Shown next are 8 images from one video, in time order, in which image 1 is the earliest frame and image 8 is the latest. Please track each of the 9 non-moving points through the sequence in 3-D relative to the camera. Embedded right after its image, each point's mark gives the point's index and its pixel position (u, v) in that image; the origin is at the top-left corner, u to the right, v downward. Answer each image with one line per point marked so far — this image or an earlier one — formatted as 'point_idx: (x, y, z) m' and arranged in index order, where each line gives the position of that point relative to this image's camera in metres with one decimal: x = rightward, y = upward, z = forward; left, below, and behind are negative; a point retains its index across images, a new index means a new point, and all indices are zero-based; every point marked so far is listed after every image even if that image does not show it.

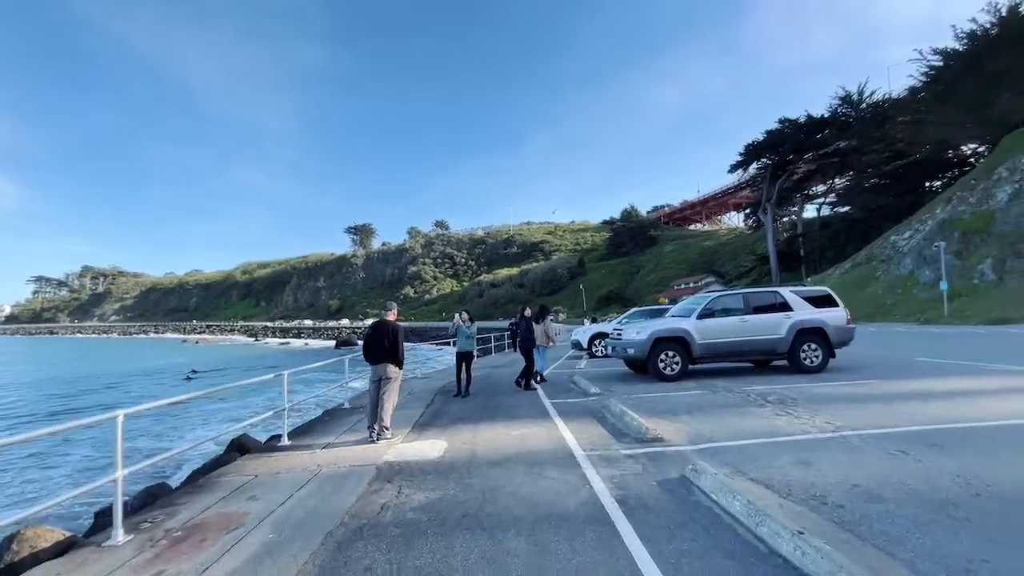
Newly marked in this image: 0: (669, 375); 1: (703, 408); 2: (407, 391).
0: (+3.9, -2.1, +10.9) m
1: (+3.4, -2.1, +7.8) m
2: (-2.8, -2.8, +12.1) m
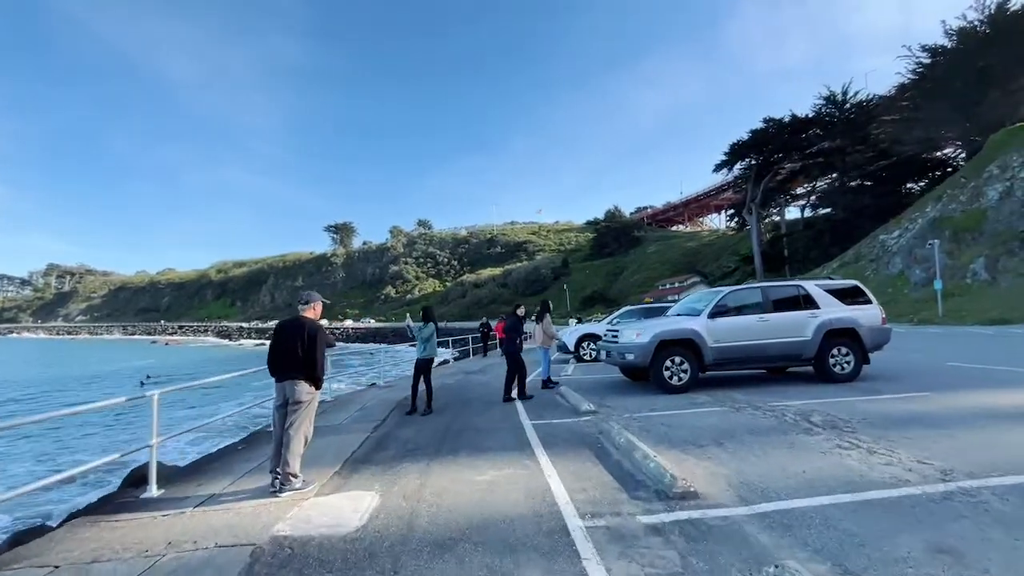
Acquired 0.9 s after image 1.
0: (+3.3, -2.0, +9.0) m
1: (+2.9, -1.9, +5.9) m
2: (-3.3, -2.6, +10.0) m
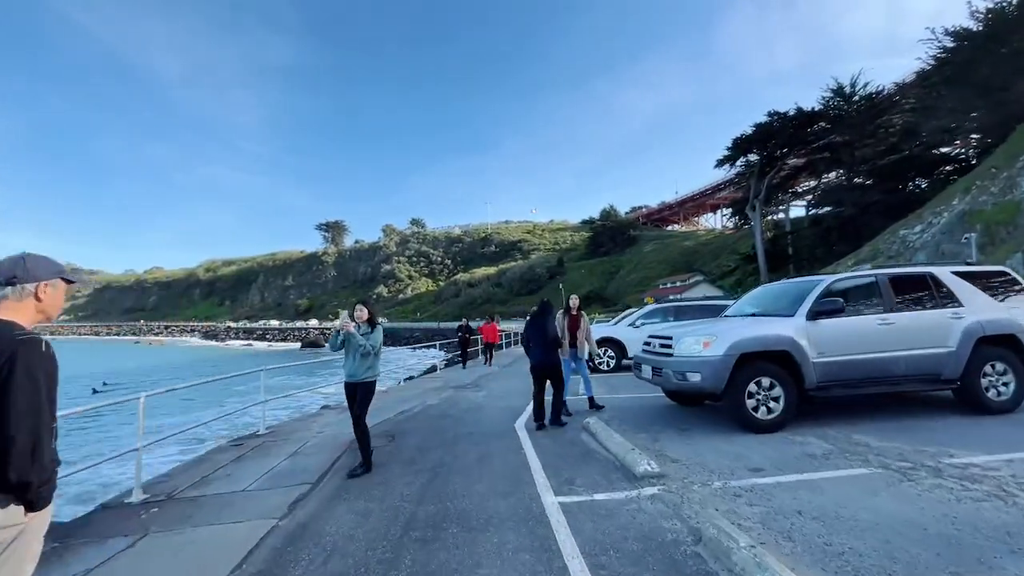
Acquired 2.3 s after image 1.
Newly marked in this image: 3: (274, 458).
0: (+3.4, -1.8, +6.0) m
1: (+3.1, -1.8, +3.0) m
2: (-3.3, -2.4, +6.9) m
3: (-3.4, -2.4, +6.3) m
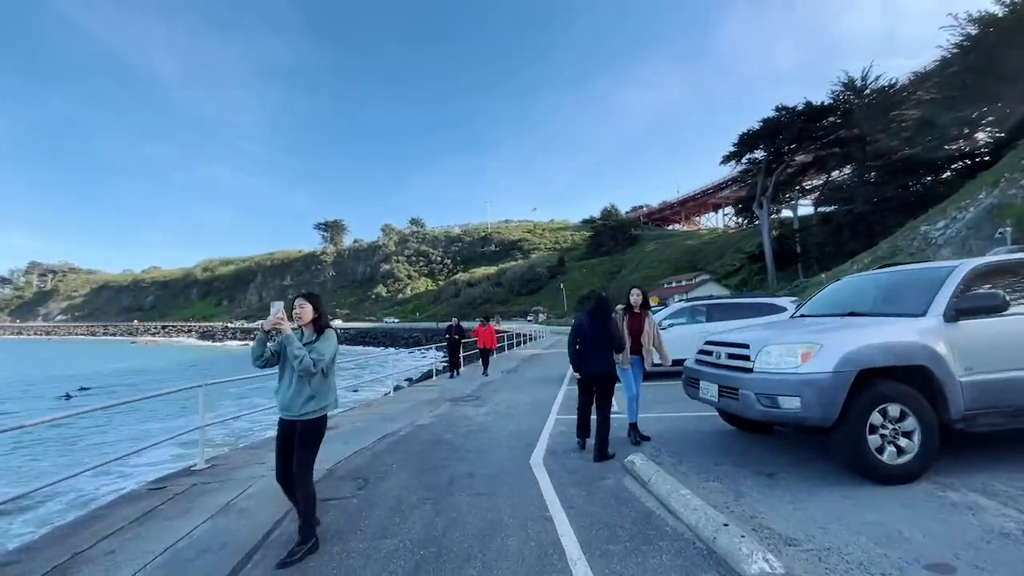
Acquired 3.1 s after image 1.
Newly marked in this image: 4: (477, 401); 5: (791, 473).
0: (+3.6, -1.7, +4.2) m
1: (+3.2, -1.6, +1.1) m
2: (-3.1, -2.3, +5.1) m
3: (-3.2, -2.3, +4.5) m
4: (-0.8, -2.5, +9.9) m
5: (+2.9, -1.9, +4.6) m
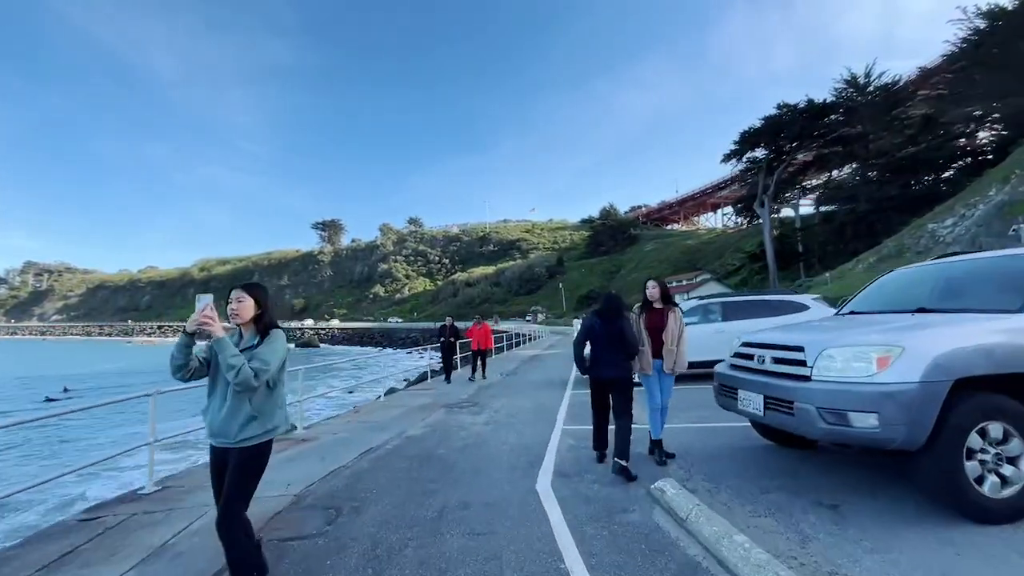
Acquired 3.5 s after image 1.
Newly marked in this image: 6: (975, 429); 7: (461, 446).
0: (+3.6, -1.6, +3.3) m
1: (+3.3, -1.6, +0.3) m
2: (-3.1, -2.2, +4.2) m
3: (-3.2, -2.2, +3.6) m
4: (-0.7, -2.4, +9.0) m
5: (+2.9, -1.8, +3.7) m
6: (+3.4, -1.0, +3.4) m
7: (-0.7, -2.3, +6.4) m
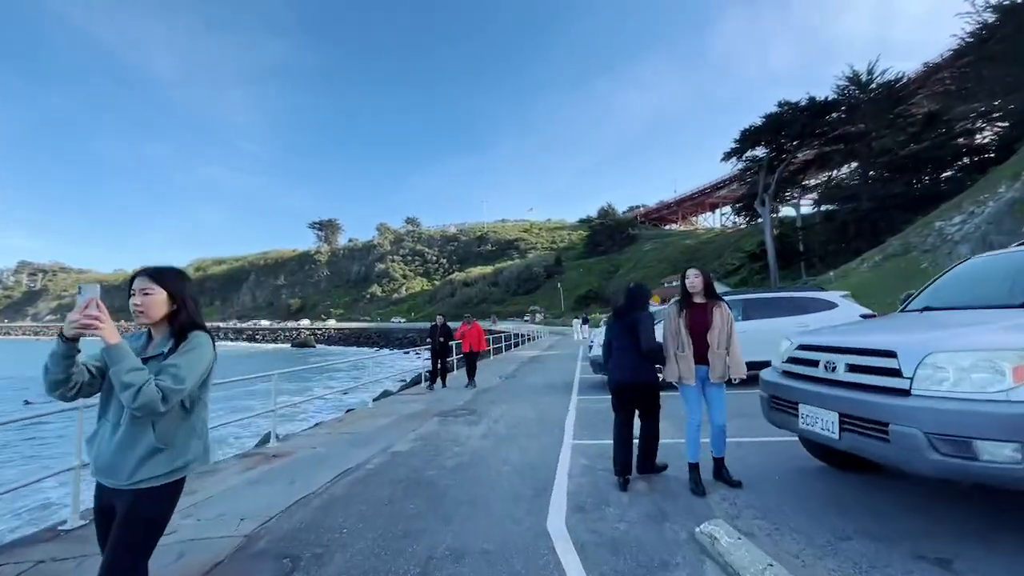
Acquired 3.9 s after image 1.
0: (+3.7, -1.5, +2.4) m
1: (+3.4, -1.5, -0.6) m
2: (-3.0, -2.1, +3.2) m
3: (-3.1, -2.1, +2.7) m
4: (-0.7, -2.3, +8.1) m
5: (+3.0, -1.7, +2.8) m
6: (+3.5, -0.9, +2.4) m
7: (-0.7, -2.2, +5.5) m
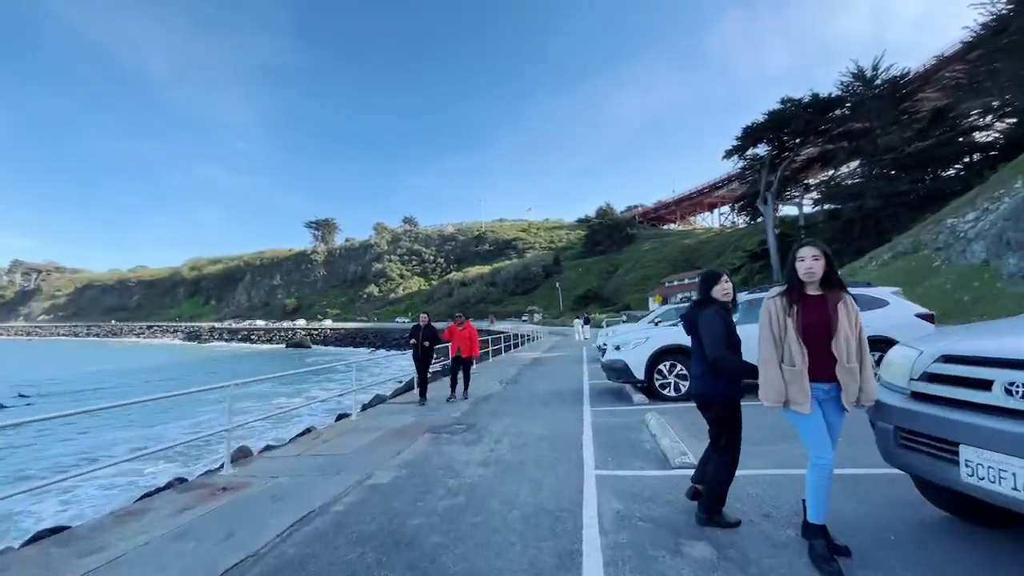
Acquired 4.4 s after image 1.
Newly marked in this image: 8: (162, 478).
0: (+3.8, -1.4, +1.2) m
1: (+3.5, -1.4, -1.9) m
2: (-2.9, -2.0, +2.0) m
3: (-3.0, -2.0, +1.4) m
4: (-0.6, -2.2, +6.9) m
5: (+3.1, -1.6, +1.6) m
6: (+3.6, -0.8, +1.2) m
7: (-0.6, -2.1, +4.2) m
8: (-12.6, -6.8, +16.1) m
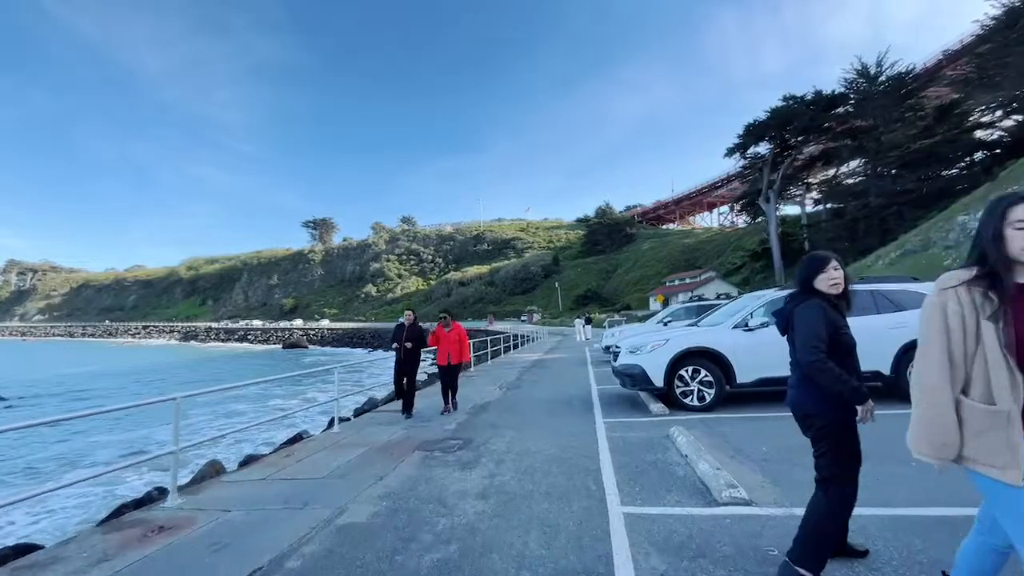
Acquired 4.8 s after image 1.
0: (+3.9, -1.3, +0.2) m
1: (+3.6, -1.3, -2.8) m
2: (-2.8, -1.9, +1.0) m
3: (-2.9, -1.9, +0.4) m
4: (-0.6, -2.2, +5.9) m
5: (+3.1, -1.6, +0.6) m
6: (+3.7, -0.8, +0.3) m
7: (-0.6, -2.0, +3.2) m
8: (-12.6, -6.7, +15.1) m
